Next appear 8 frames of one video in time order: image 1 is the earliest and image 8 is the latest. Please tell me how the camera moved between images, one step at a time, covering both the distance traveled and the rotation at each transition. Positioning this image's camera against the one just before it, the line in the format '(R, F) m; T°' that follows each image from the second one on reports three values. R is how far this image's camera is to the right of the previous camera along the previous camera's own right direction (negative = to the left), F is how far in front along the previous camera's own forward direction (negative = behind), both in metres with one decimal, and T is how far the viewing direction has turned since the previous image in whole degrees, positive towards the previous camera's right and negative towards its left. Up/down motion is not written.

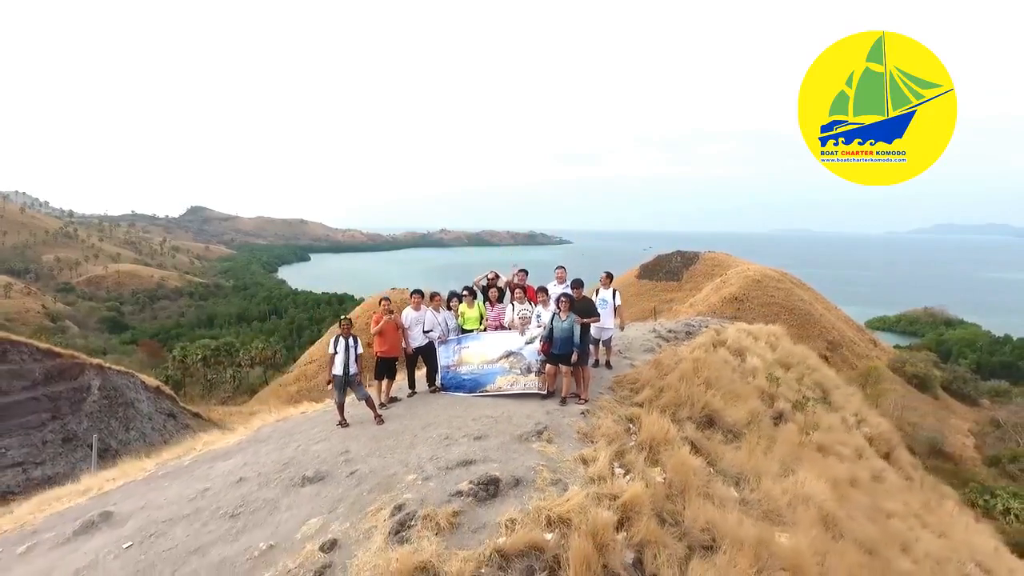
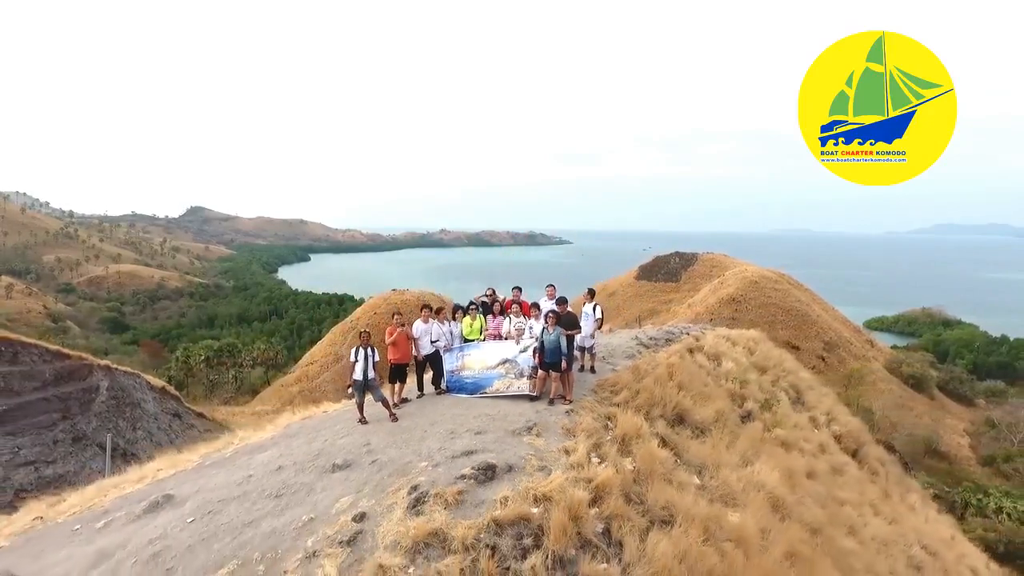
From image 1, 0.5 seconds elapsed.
(0.0, -0.5) m; 0°
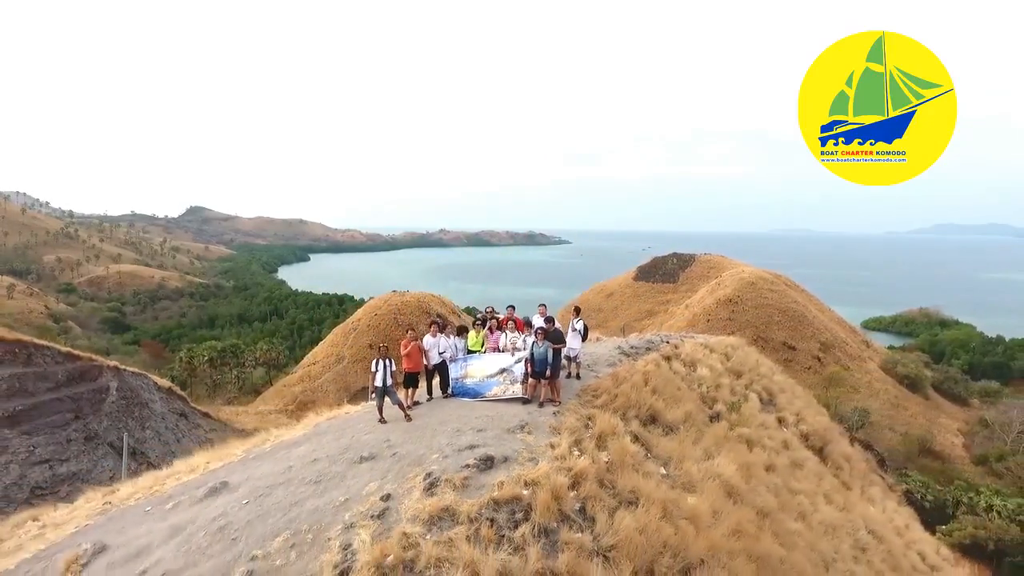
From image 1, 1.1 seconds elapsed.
(0.0, -0.6) m; 0°
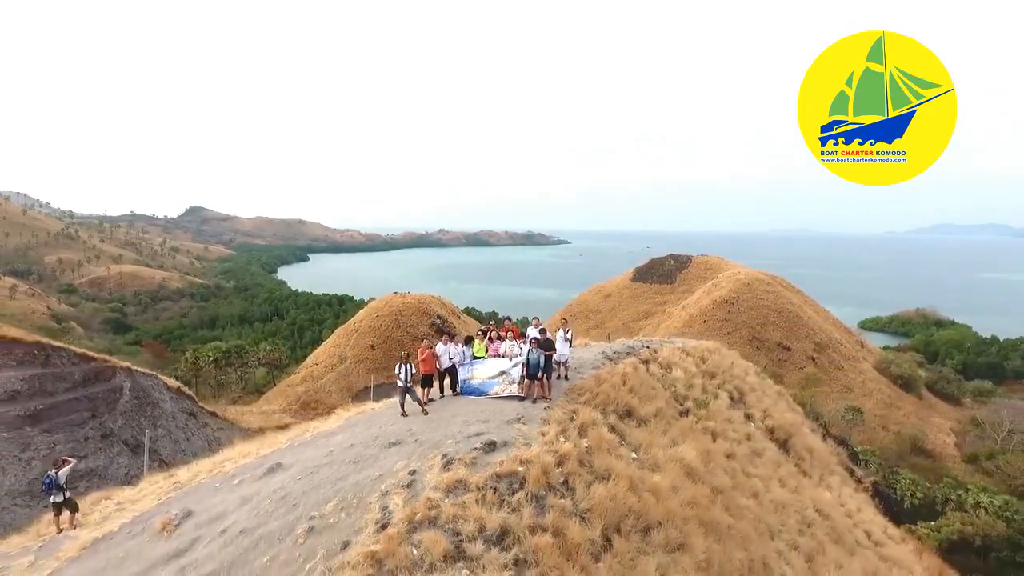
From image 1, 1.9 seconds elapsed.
(0.0, -0.8) m; 0°
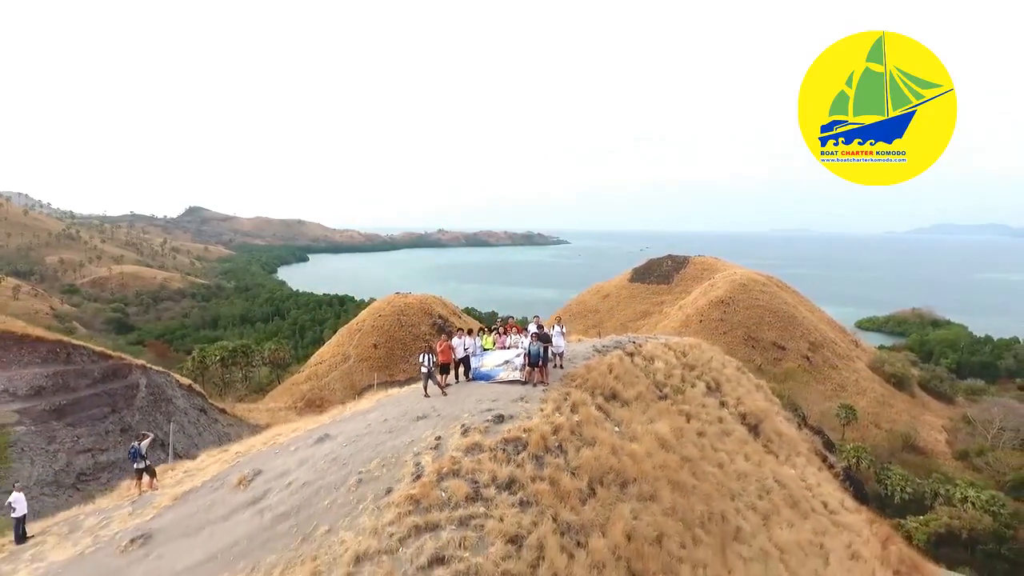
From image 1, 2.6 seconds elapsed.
(-0.1, -1.0) m; 0°
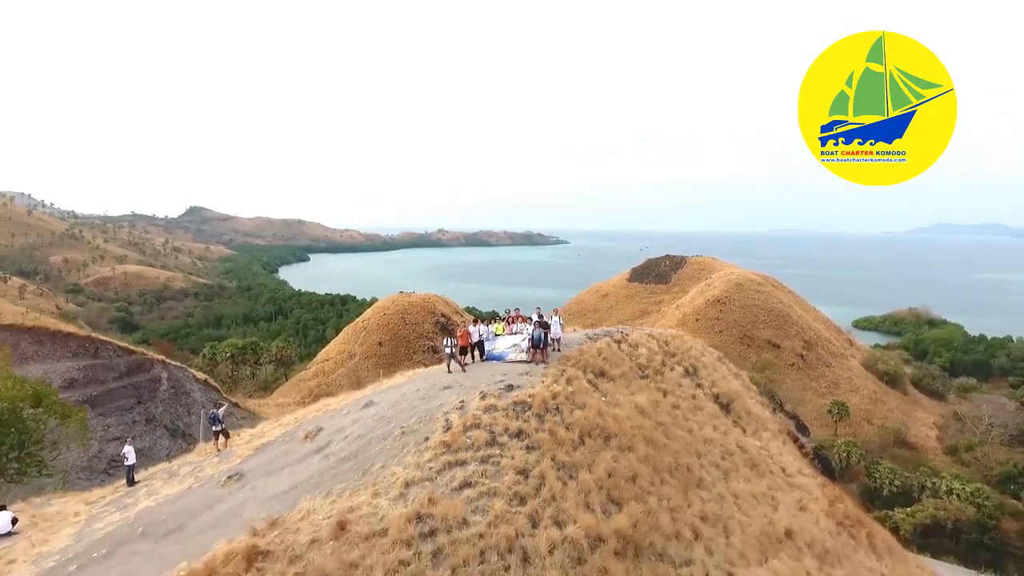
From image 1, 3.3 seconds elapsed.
(-0.1, -1.3) m; 0°
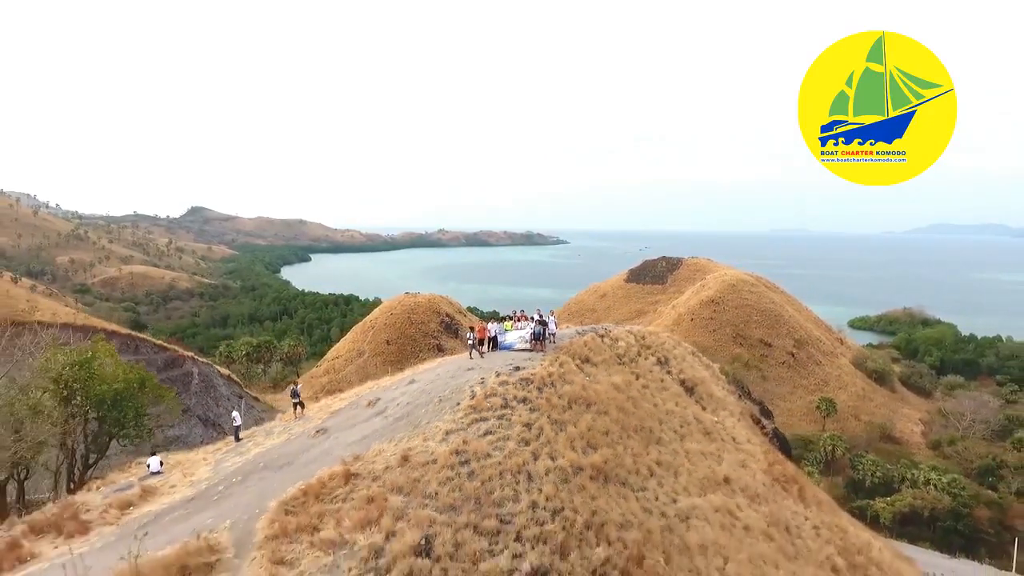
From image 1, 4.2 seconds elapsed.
(-0.1, -2.3) m; 0°
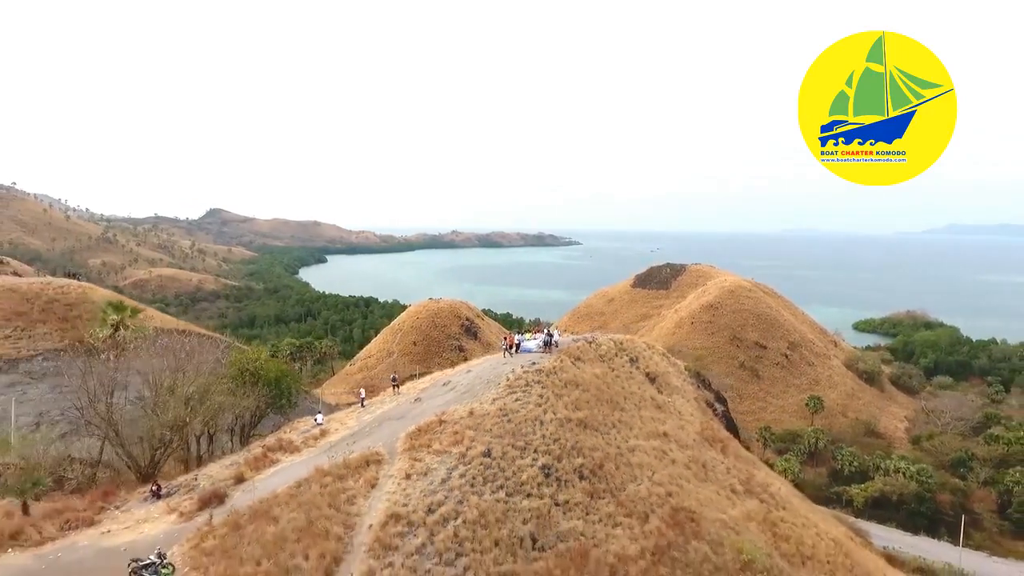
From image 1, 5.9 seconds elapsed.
(-0.2, -5.5) m; -1°
